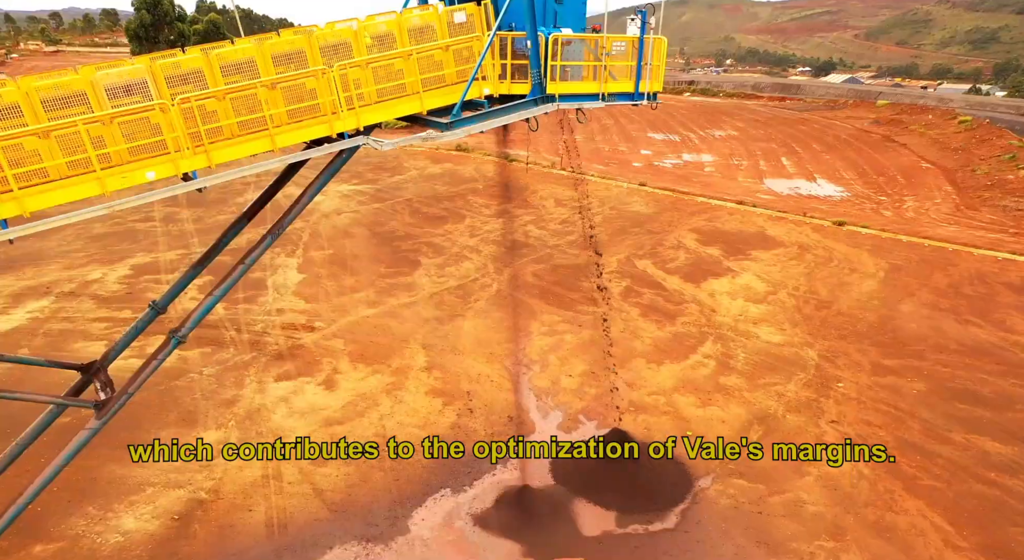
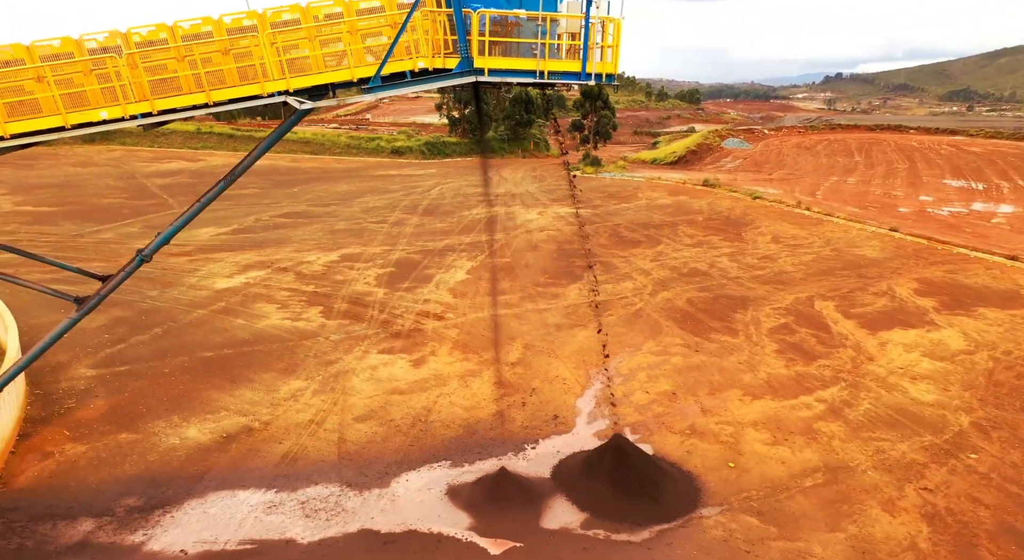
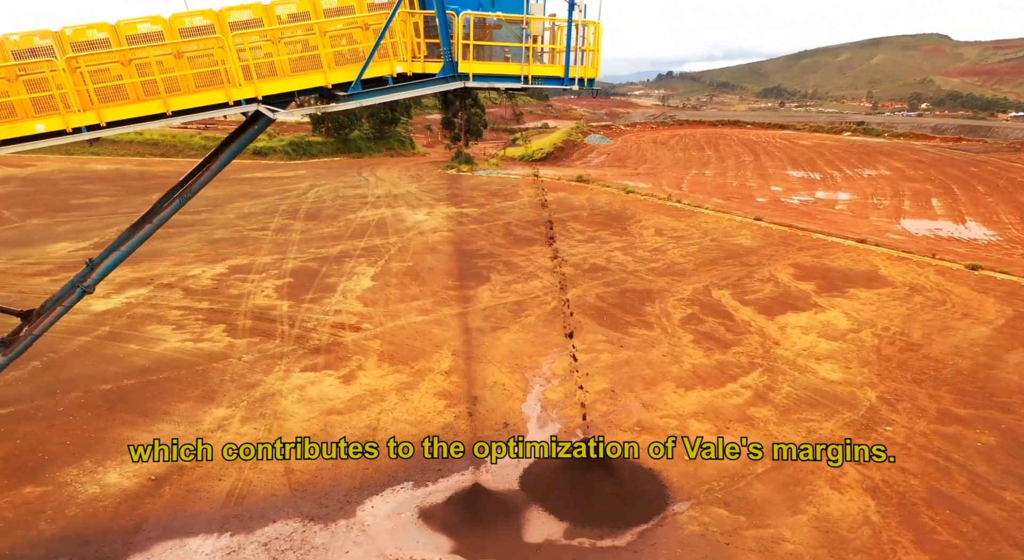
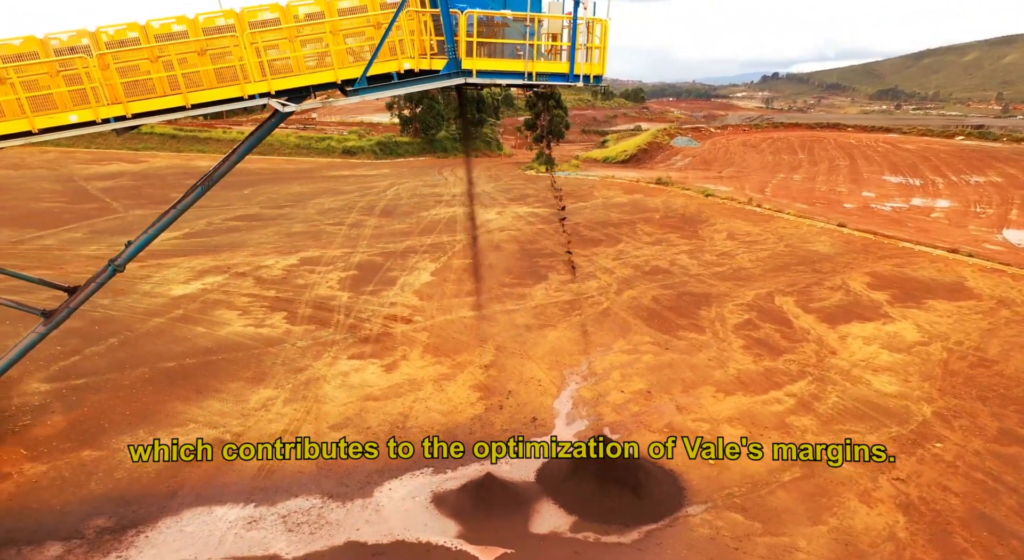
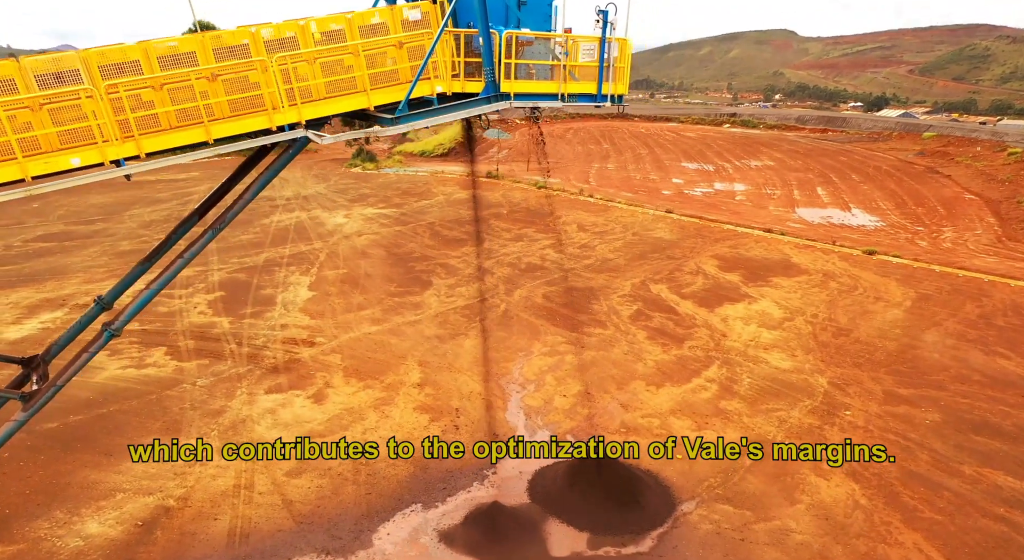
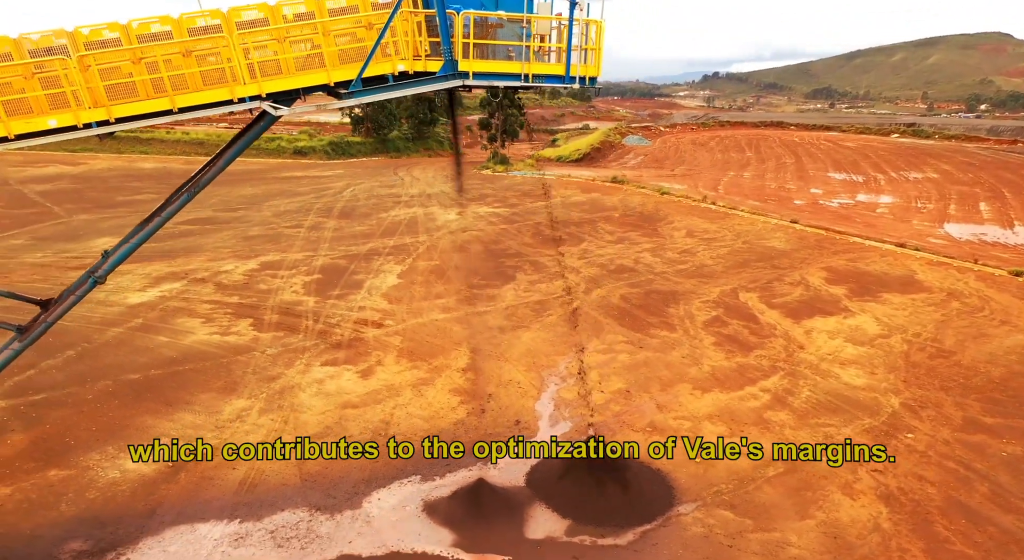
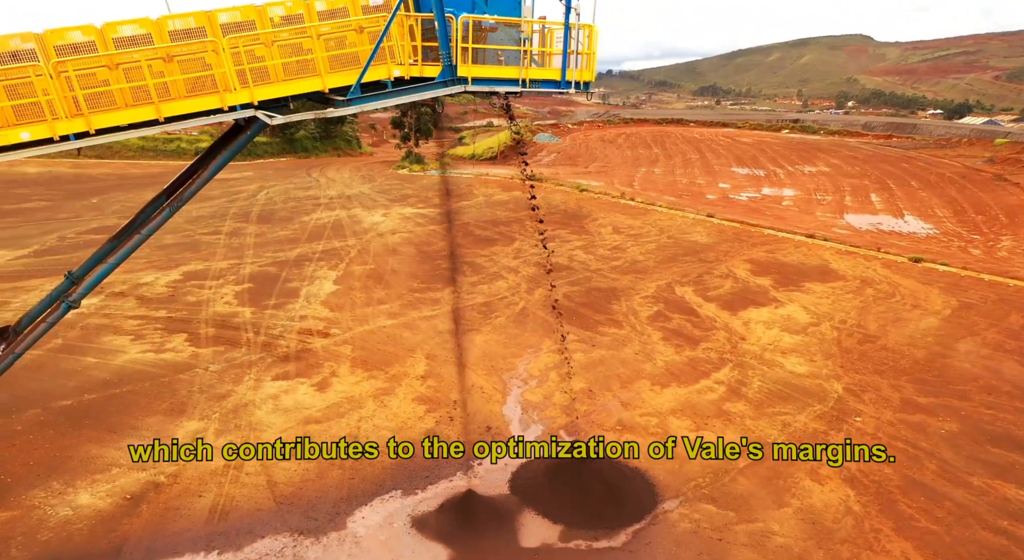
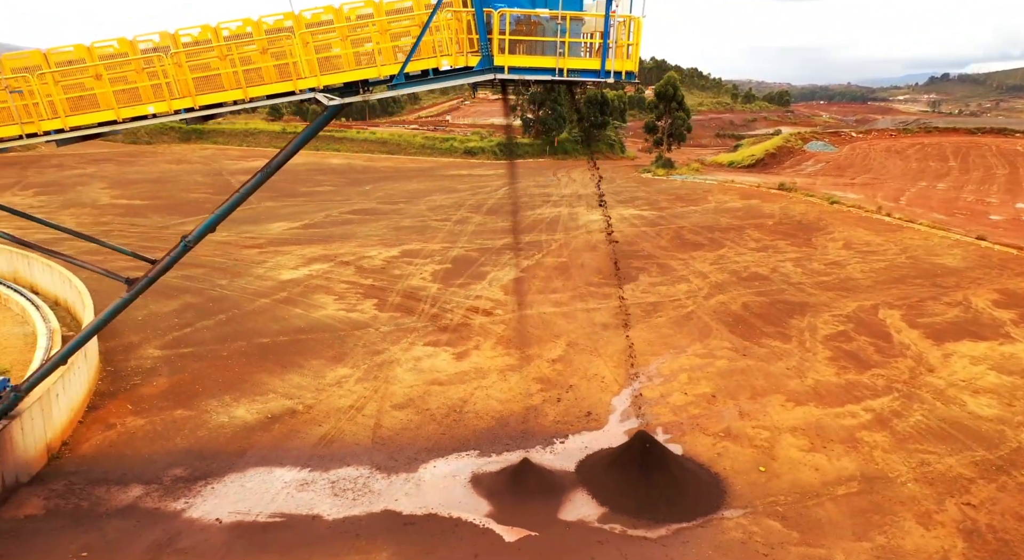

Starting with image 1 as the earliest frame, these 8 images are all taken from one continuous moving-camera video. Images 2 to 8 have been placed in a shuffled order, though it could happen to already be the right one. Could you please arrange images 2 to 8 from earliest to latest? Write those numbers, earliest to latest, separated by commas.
5, 7, 3, 6, 4, 2, 8
